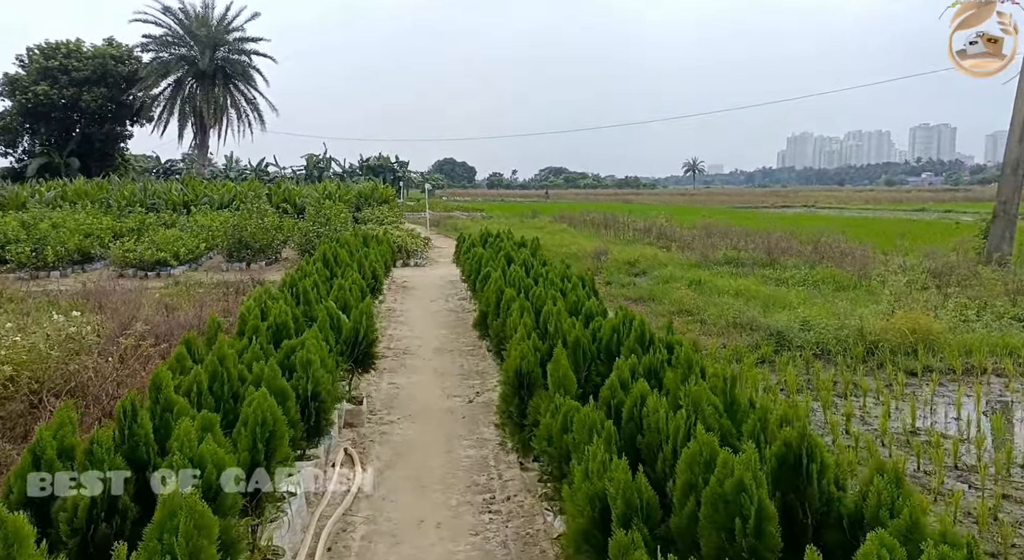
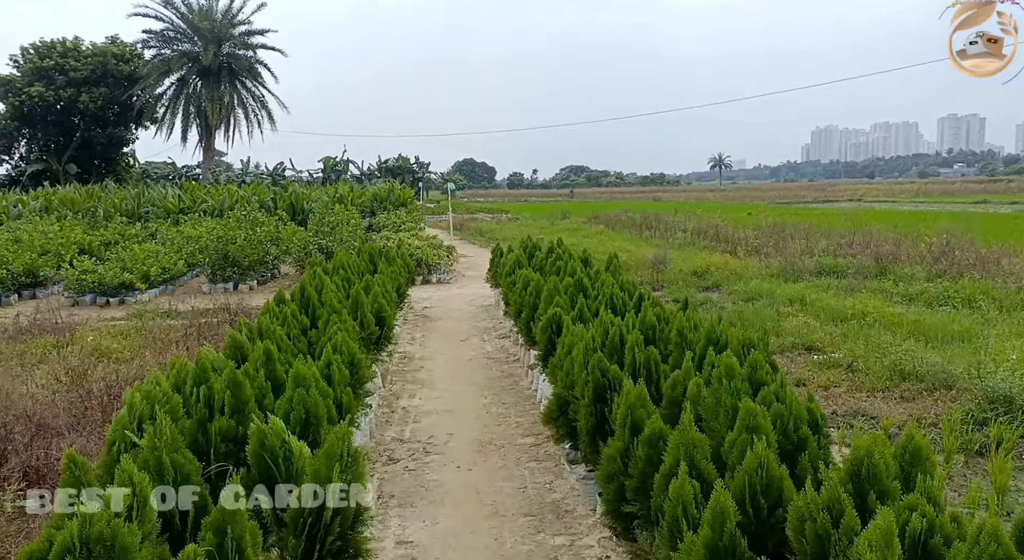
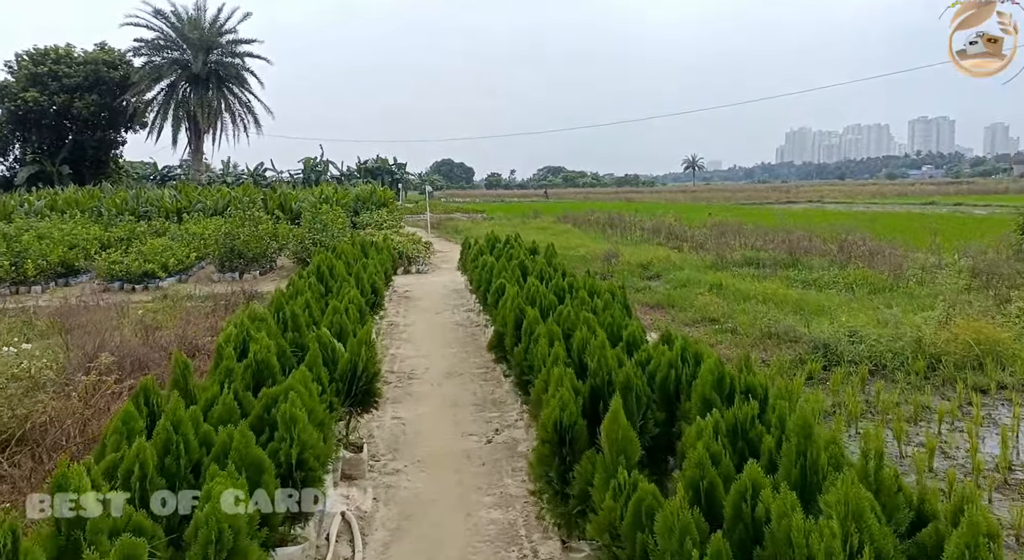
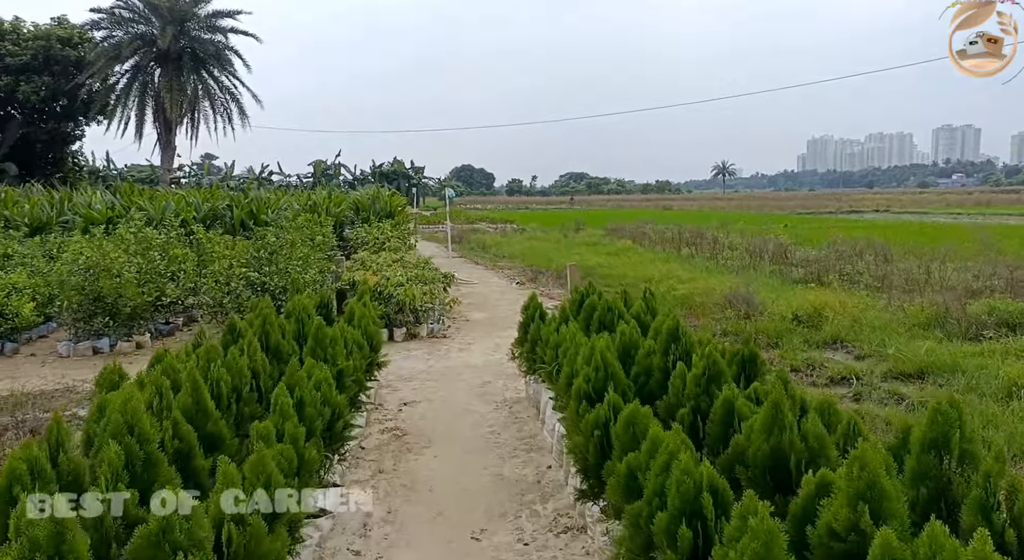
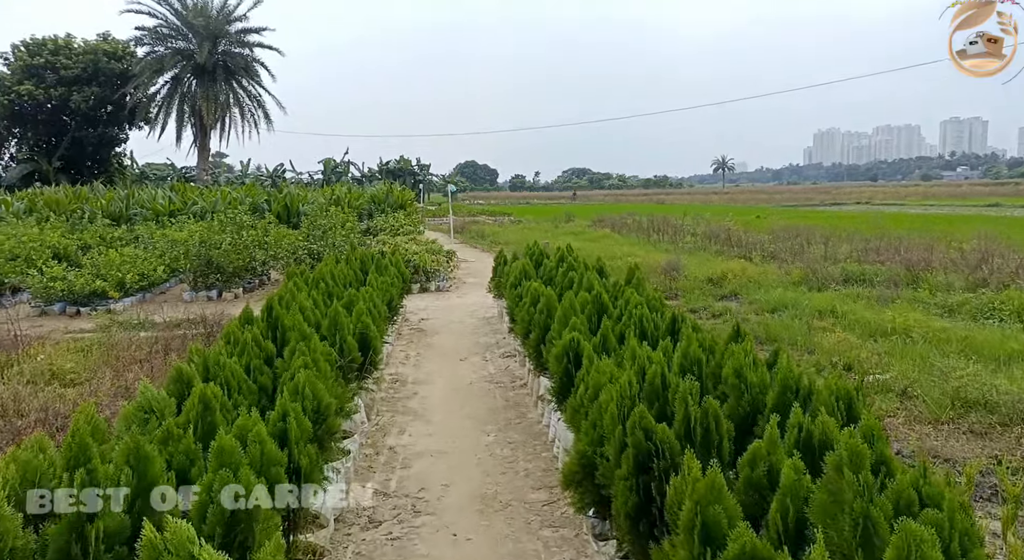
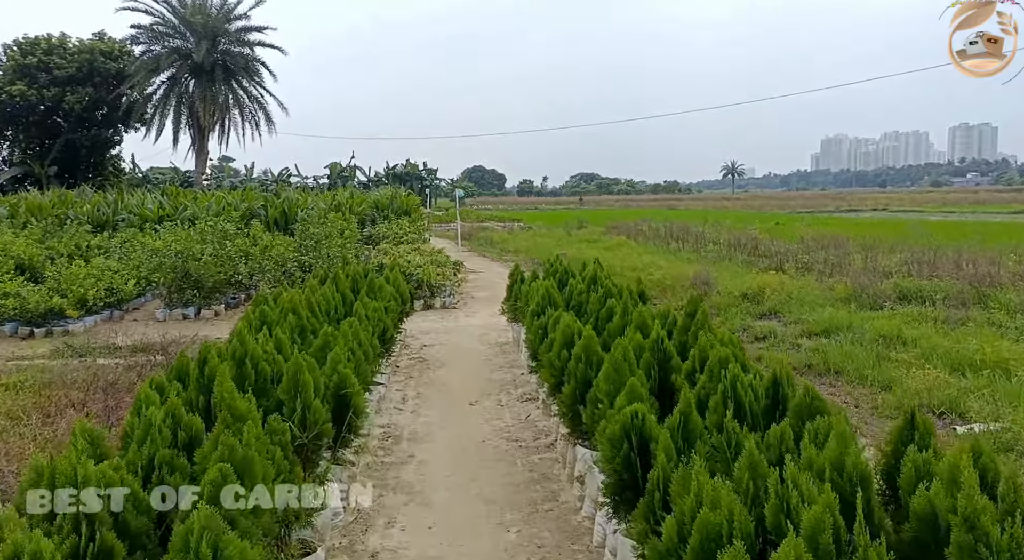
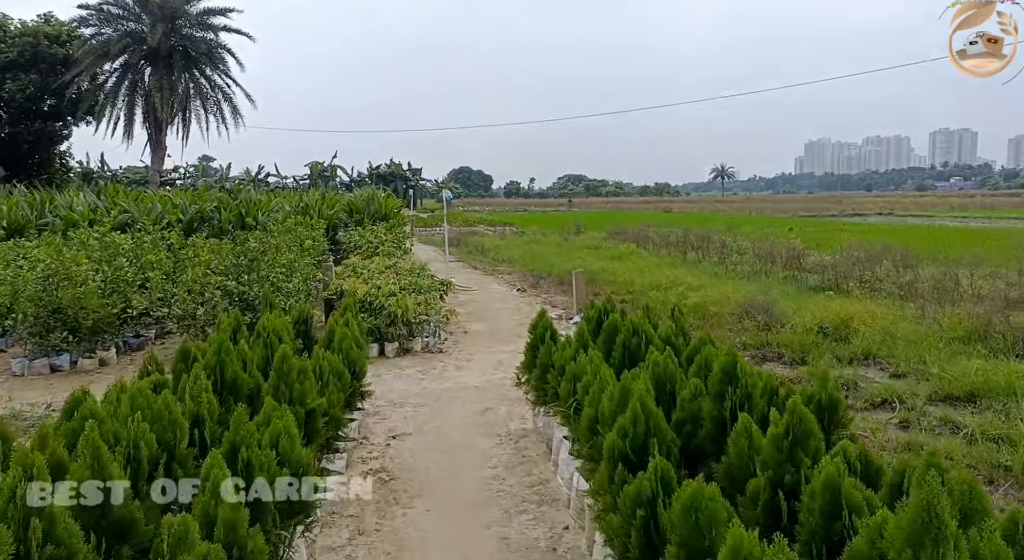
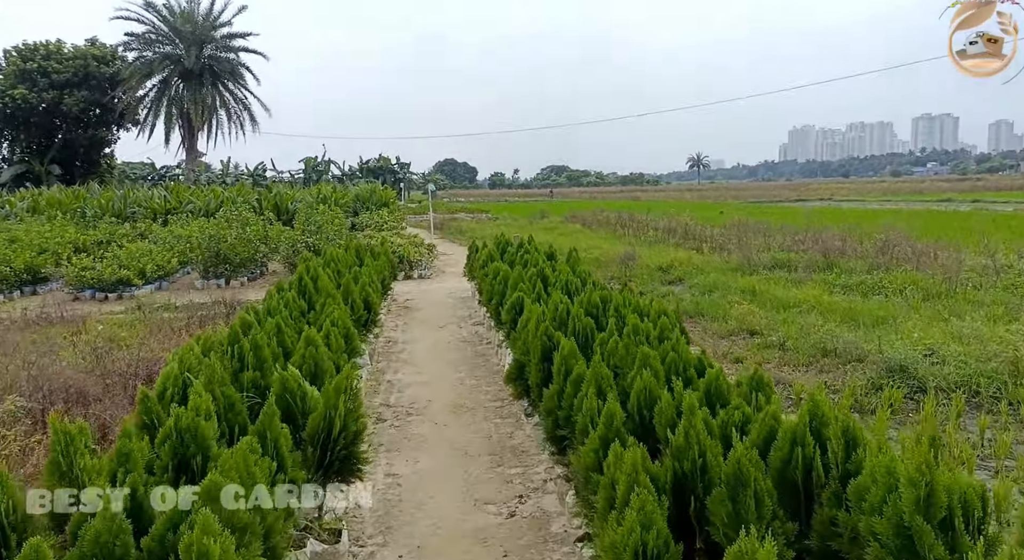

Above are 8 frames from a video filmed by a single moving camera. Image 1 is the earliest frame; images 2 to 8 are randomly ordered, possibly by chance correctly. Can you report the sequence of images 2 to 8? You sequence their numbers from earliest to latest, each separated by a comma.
3, 8, 2, 5, 6, 4, 7
